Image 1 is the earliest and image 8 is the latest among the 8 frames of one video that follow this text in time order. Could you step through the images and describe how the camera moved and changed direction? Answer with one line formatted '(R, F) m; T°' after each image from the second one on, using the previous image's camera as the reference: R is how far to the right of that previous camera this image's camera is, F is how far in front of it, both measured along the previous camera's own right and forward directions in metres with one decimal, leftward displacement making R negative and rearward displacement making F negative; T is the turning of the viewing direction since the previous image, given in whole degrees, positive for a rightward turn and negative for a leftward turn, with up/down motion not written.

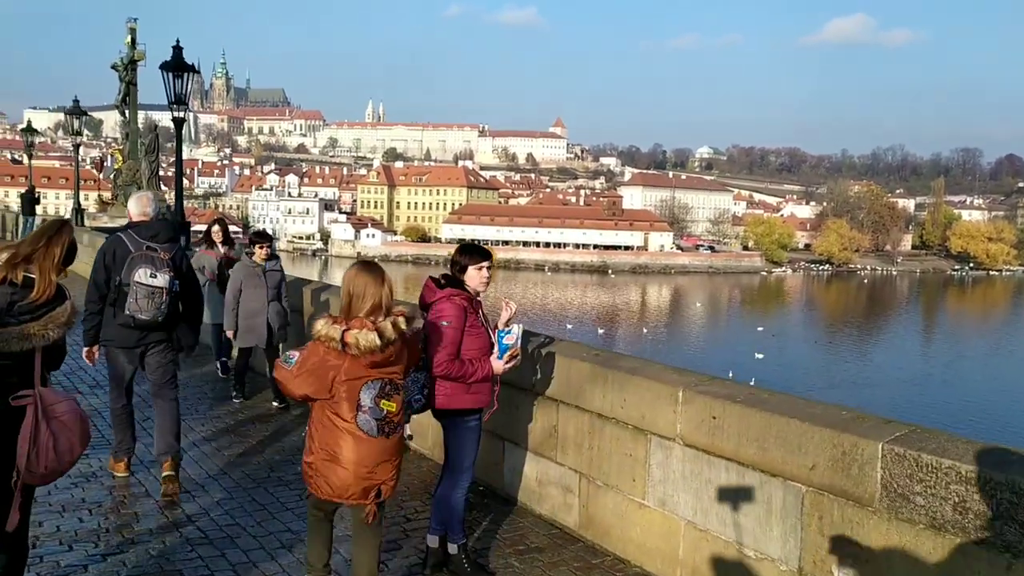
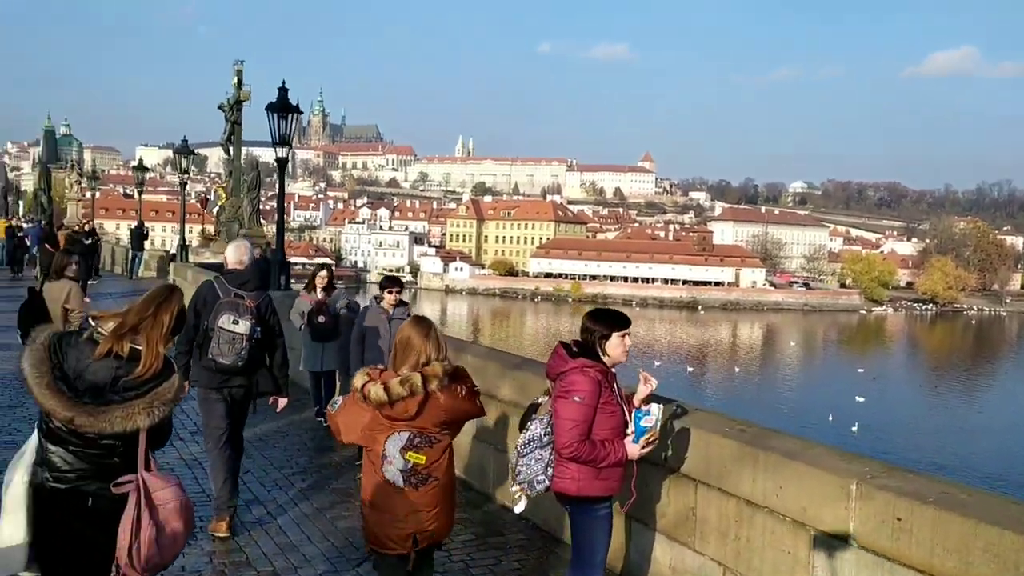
(-0.1, +0.2) m; -5°
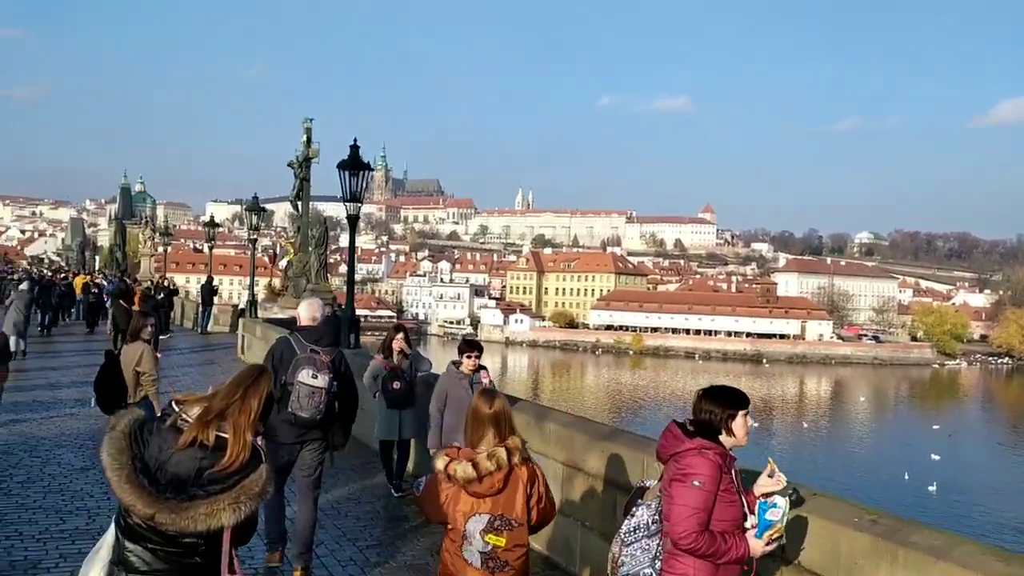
(-0.1, +0.1) m; -4°
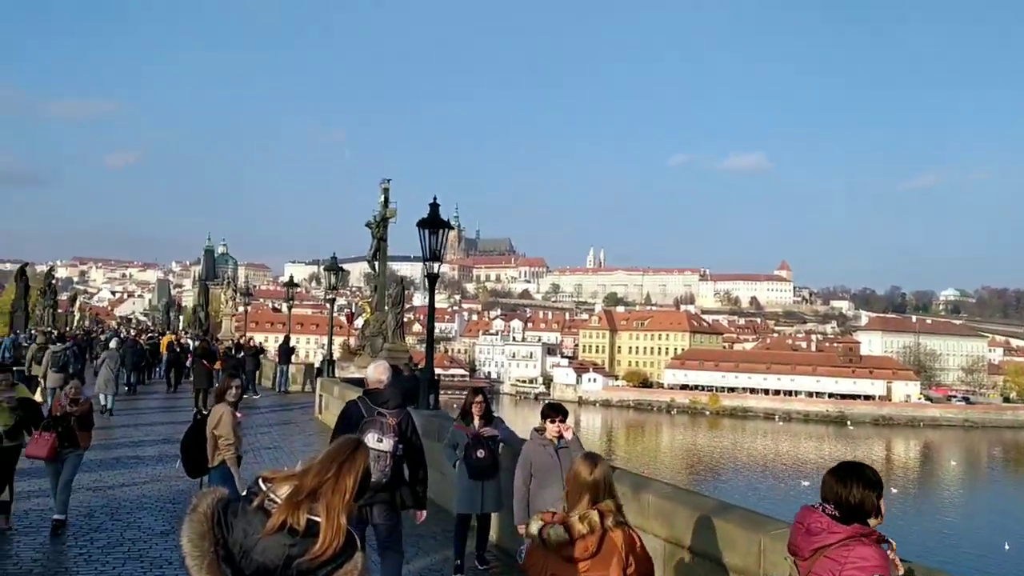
(-0.1, +0.2) m; -5°
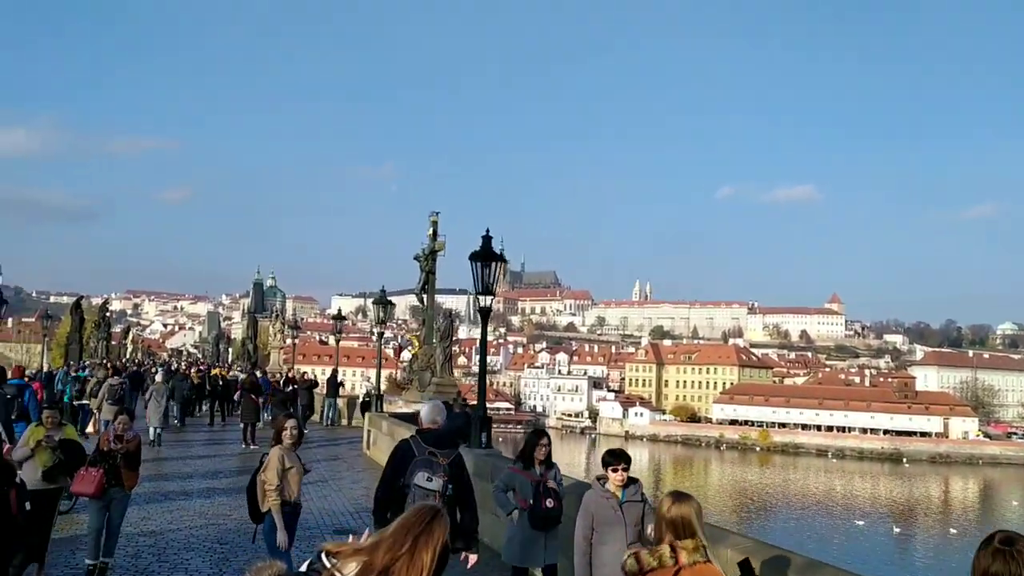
(-0.1, +0.2) m; -3°
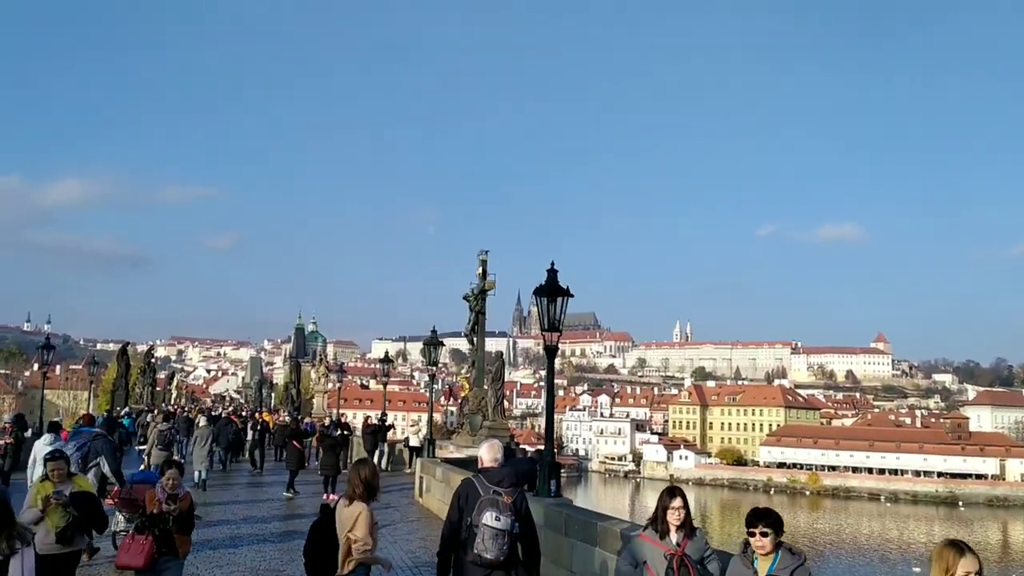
(-0.2, +0.4) m; -2°
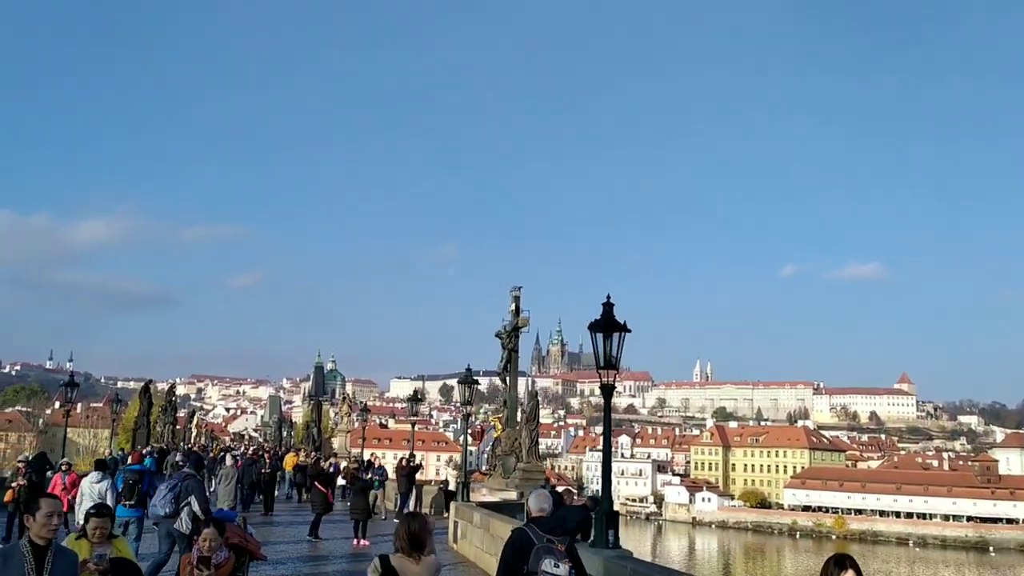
(-0.2, +0.3) m; -1°
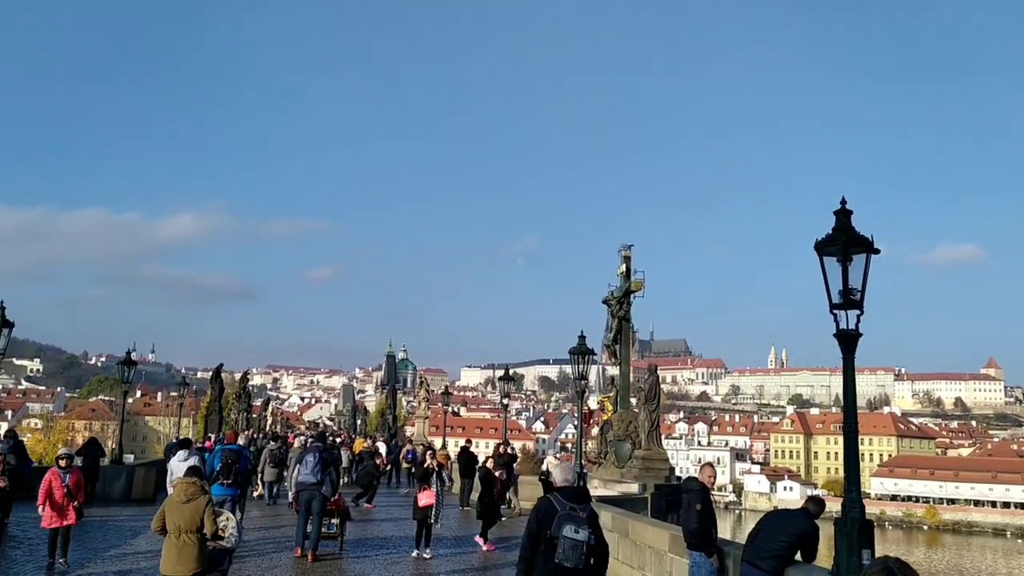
(-0.5, +1.8) m; -4°
